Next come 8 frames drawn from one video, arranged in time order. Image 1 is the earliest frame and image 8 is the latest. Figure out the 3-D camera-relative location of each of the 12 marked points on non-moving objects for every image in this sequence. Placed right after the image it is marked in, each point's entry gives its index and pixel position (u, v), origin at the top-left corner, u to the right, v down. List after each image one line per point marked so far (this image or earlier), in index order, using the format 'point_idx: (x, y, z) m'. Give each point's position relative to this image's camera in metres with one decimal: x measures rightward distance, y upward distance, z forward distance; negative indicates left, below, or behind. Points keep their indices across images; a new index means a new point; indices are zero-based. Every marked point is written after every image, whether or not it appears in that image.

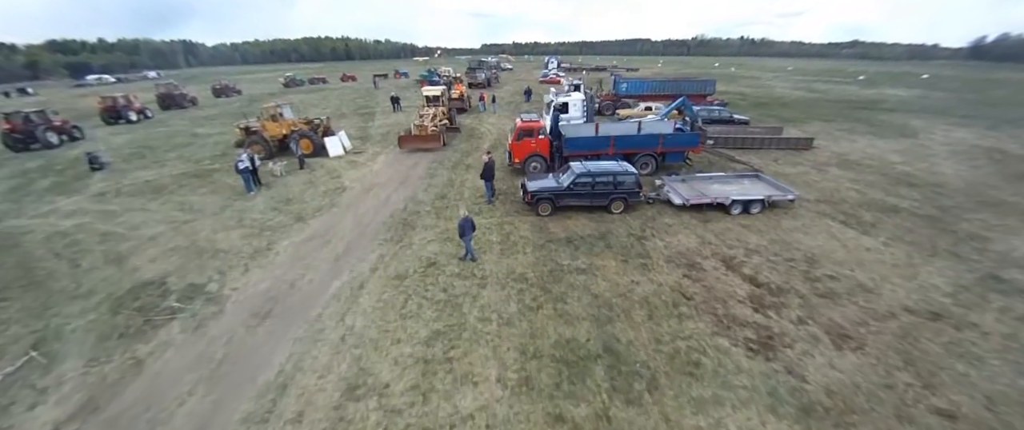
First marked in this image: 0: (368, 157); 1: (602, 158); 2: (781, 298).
0: (-7.5, +3.1, +16.4) m
1: (+3.6, +2.3, +12.6) m
2: (+5.8, -1.8, +6.8) m
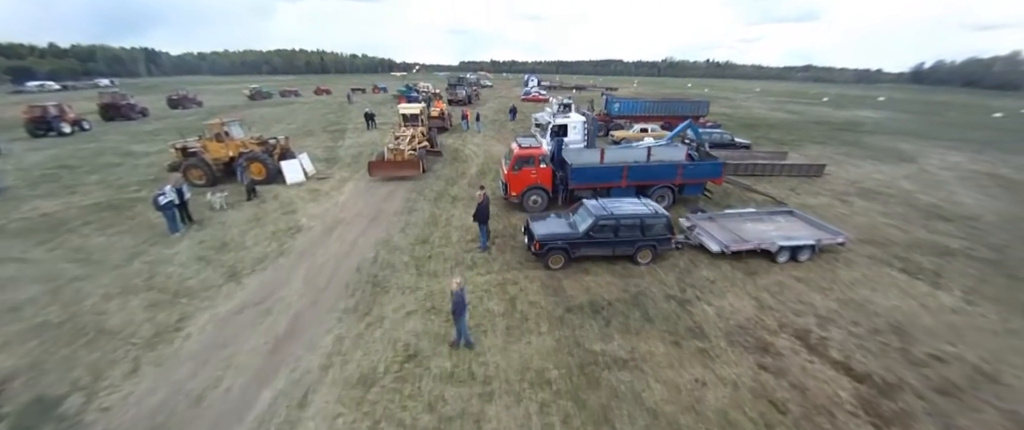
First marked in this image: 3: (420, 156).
0: (-7.9, +1.4, +13.8) m
1: (+3.5, +0.8, +10.8) m
2: (+6.1, -2.9, +5.0) m
3: (-4.1, +2.5, +13.8) m
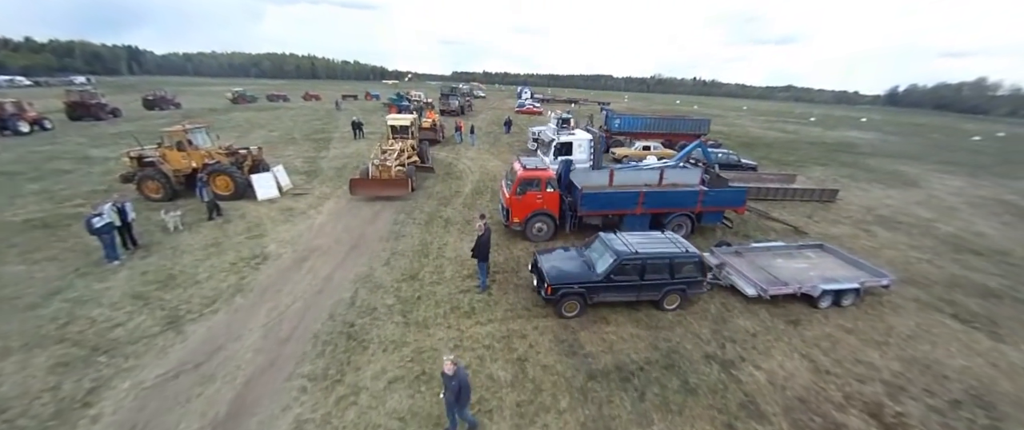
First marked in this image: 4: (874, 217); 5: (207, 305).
0: (-7.9, +0.6, +12.4) m
1: (+3.5, -0.1, +9.7) m
2: (+6.3, -3.7, +3.8) m
3: (-4.1, +1.6, +12.5) m
4: (+15.2, -0.1, +13.3) m
5: (-6.7, -2.0, +6.9) m
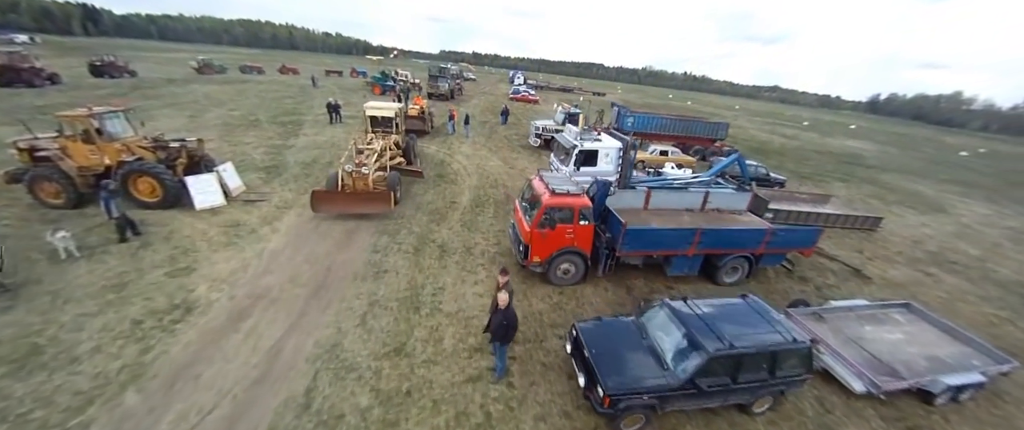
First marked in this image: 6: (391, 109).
0: (-7.6, +0.1, +9.7) m
1: (+3.9, -1.1, +7.6) m
2: (+6.9, -5.0, +2.1) m
3: (-3.7, +1.0, +10.0) m
4: (+15.4, -1.3, +11.9) m
5: (-6.2, -2.7, +4.5) m
6: (-4.7, +4.0, +11.8) m
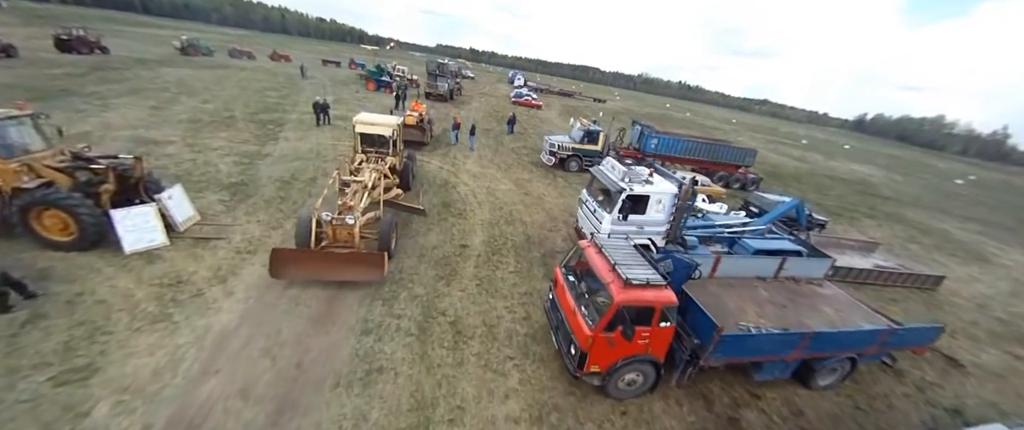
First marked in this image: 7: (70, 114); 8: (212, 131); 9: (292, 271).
0: (-6.8, -1.0, +7.4) m
1: (+4.7, -2.7, +5.8) m
2: (+7.6, -6.8, +0.4) m
3: (-3.0, -0.3, +7.8) m
4: (+16.0, -3.4, +10.4) m
5: (-5.4, -4.0, +2.2) m
6: (-3.8, +2.7, +9.6) m
7: (-19.6, +4.4, +14.2) m
8: (-14.1, +3.8, +14.9) m
9: (-4.6, -1.0, +7.2) m
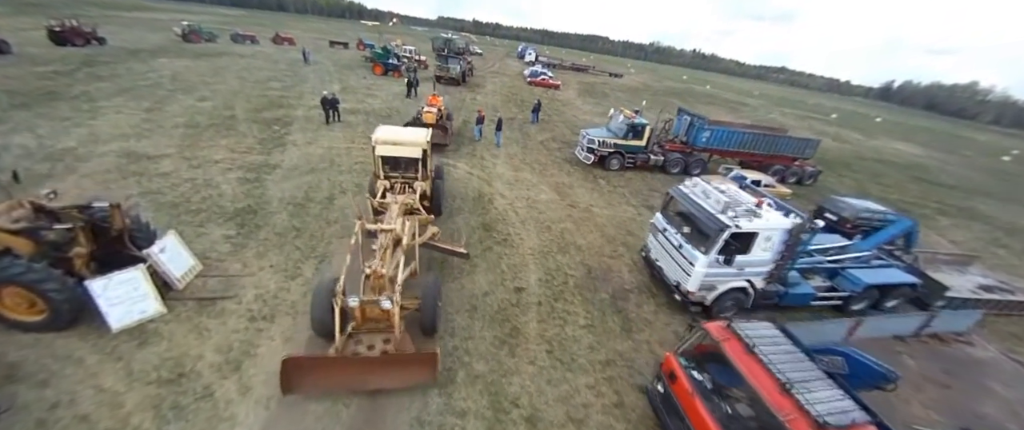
0: (-5.3, -2.1, +6.0) m
1: (+6.2, -3.8, +4.2) m
2: (+9.1, -8.2, -0.9) m
3: (-1.4, -1.3, +6.2) m
4: (+17.6, -4.0, +8.7) m
5: (-3.9, -5.4, +1.0) m
6: (-2.3, +1.8, +7.8) m
7: (-18.1, +3.6, +12.5) m
8: (-12.5, +3.1, +13.3) m
9: (-3.1, -2.0, +5.8) m
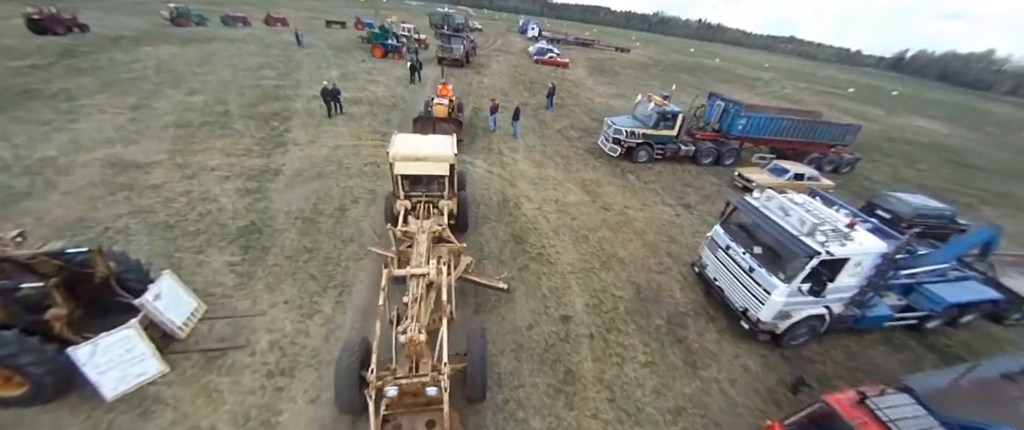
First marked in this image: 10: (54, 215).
0: (-4.3, -2.8, +5.1) m
1: (+7.2, -4.3, +3.5) m
2: (+10.2, -9.0, -1.3) m
3: (-0.5, -1.8, +5.3) m
4: (+18.6, -4.0, +8.0) m
5: (-2.8, -6.3, +0.4) m
6: (-1.4, +1.4, +6.7) m
7: (-17.2, +3.1, +11.3) m
8: (-11.6, +2.8, +12.1) m
9: (-2.1, -2.6, +4.9) m
10: (-11.2, 0.0, +7.8) m
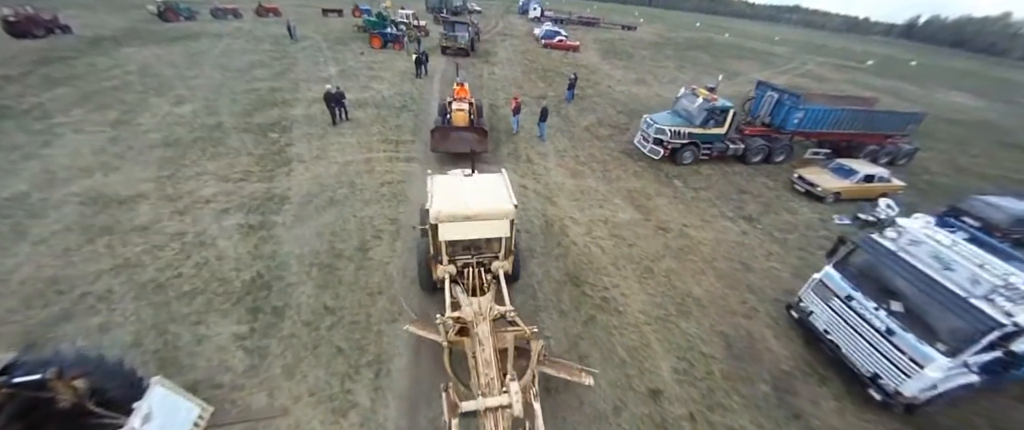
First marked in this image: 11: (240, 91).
0: (-2.9, -3.9, +3.9) m
1: (+8.6, -5.1, +2.3) m
2: (+11.7, -10.0, -2.3) m
3: (+0.8, -2.8, +4.1) m
4: (+20.0, -4.2, +6.7) m
5: (-1.4, -7.6, -0.6) m
6: (-0.2, +0.4, +5.3) m
7: (-16.1, +1.9, +9.9) m
8: (-10.5, +1.8, +10.6) m
9: (-0.8, -3.7, +3.7) m
10: (-9.9, -1.2, +6.4) m
11: (-13.8, +6.2, +15.9) m
